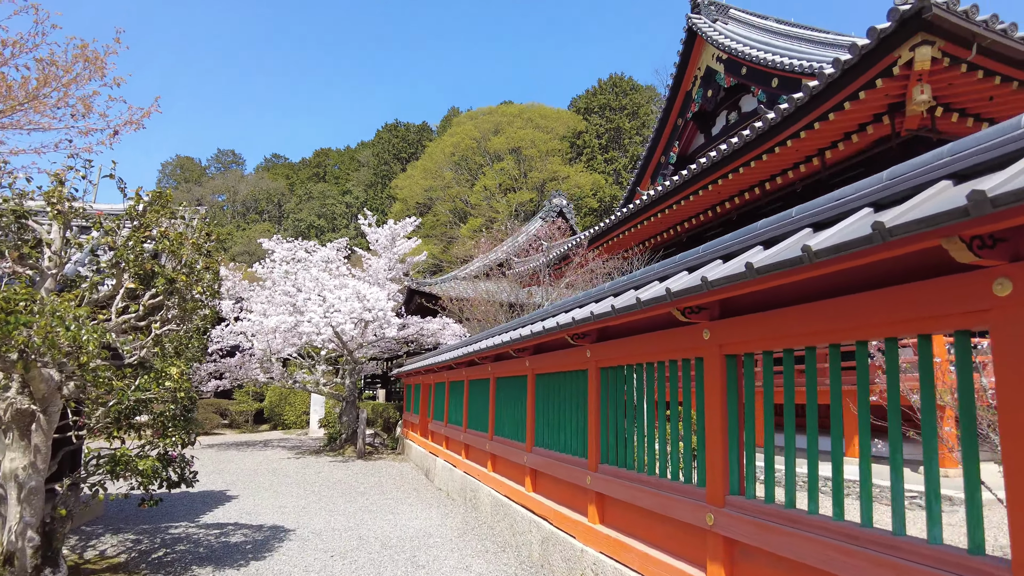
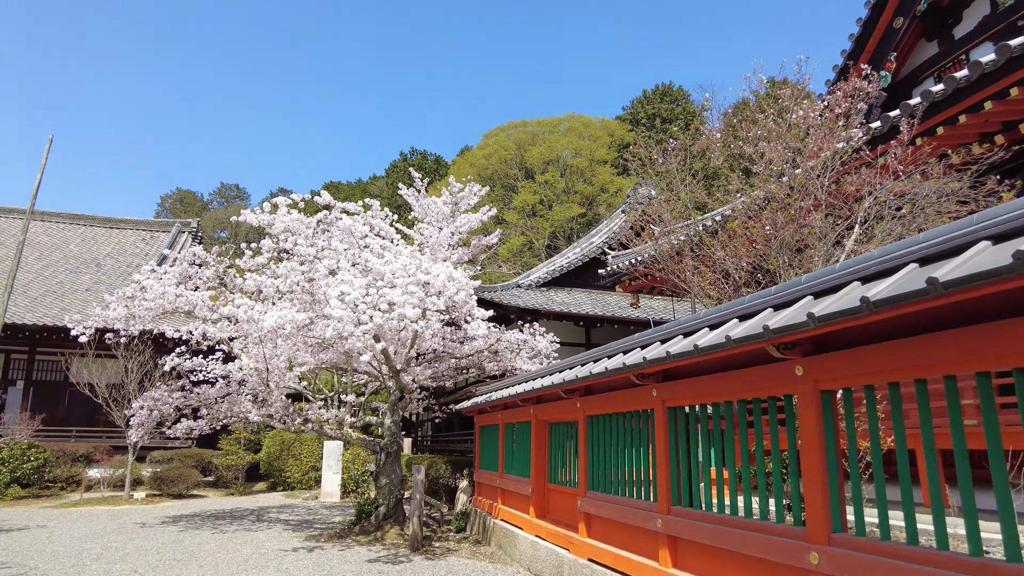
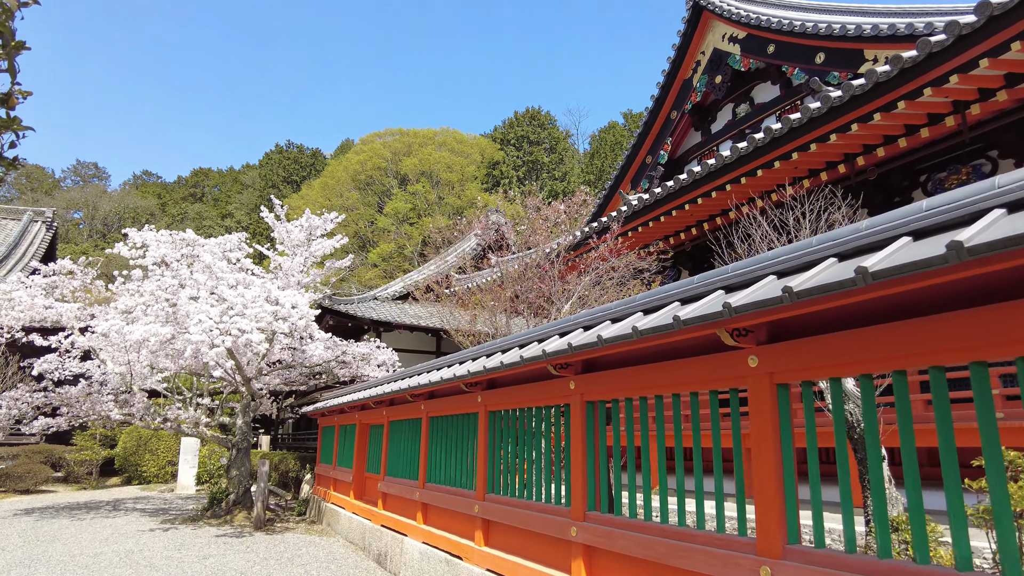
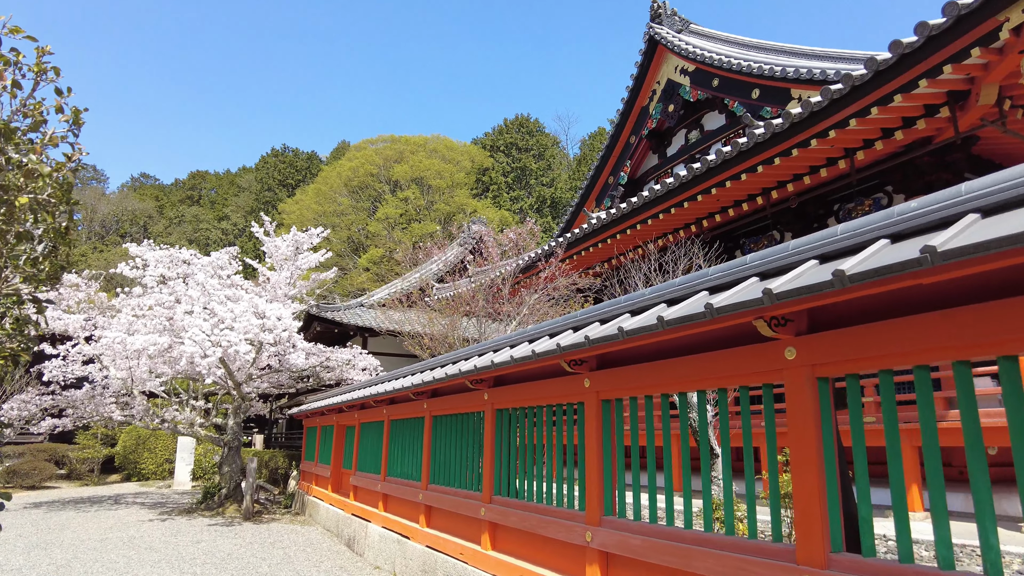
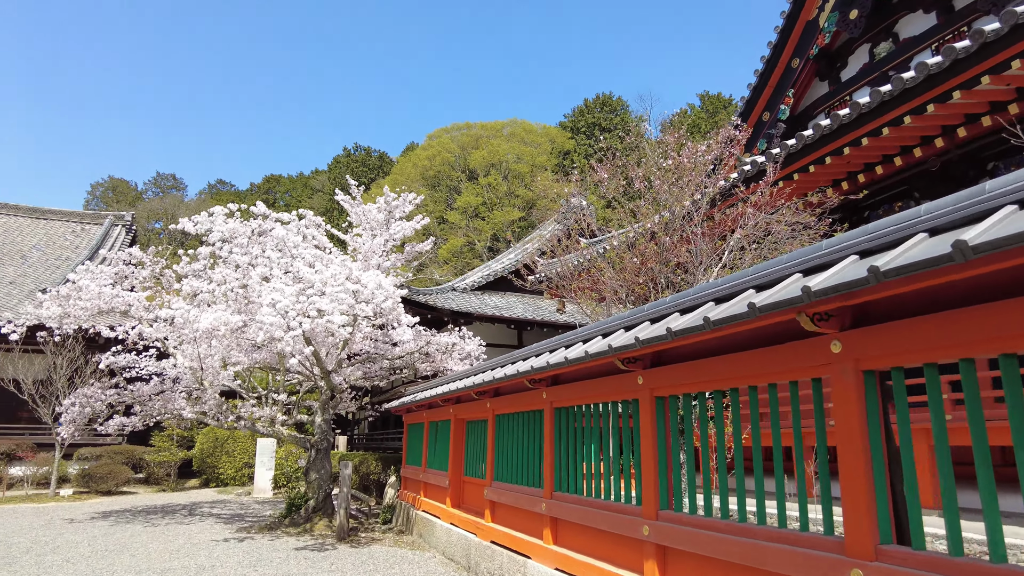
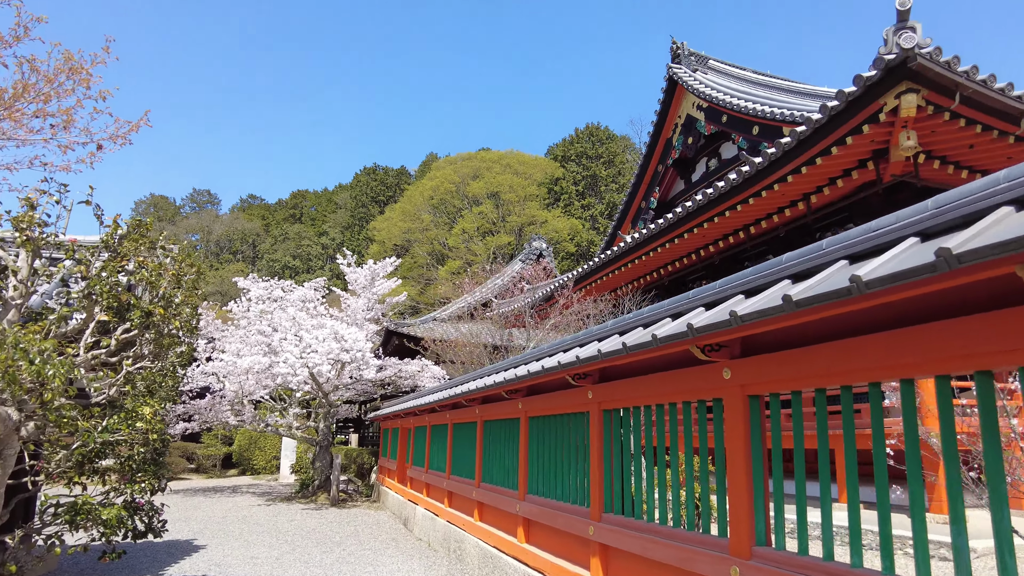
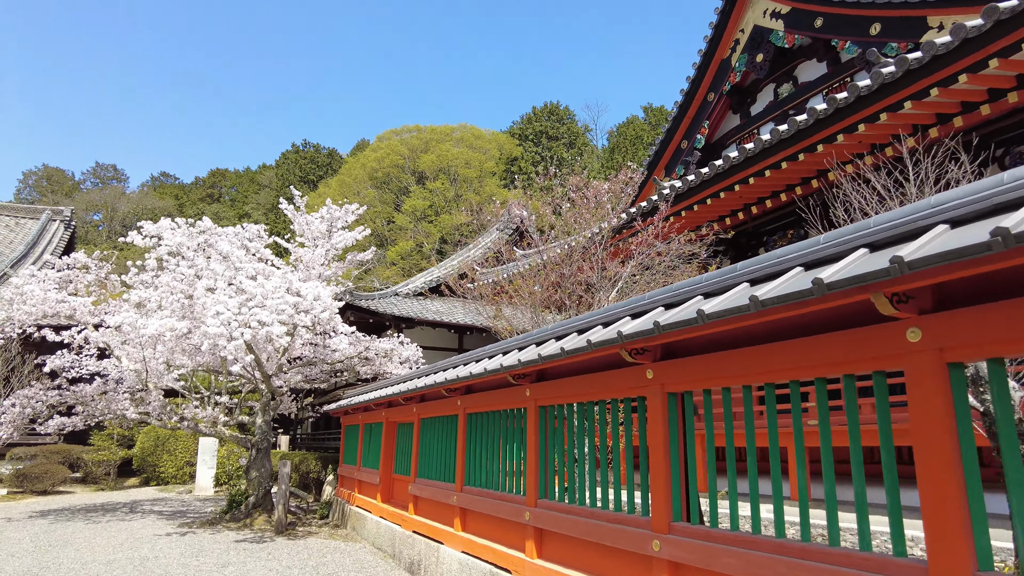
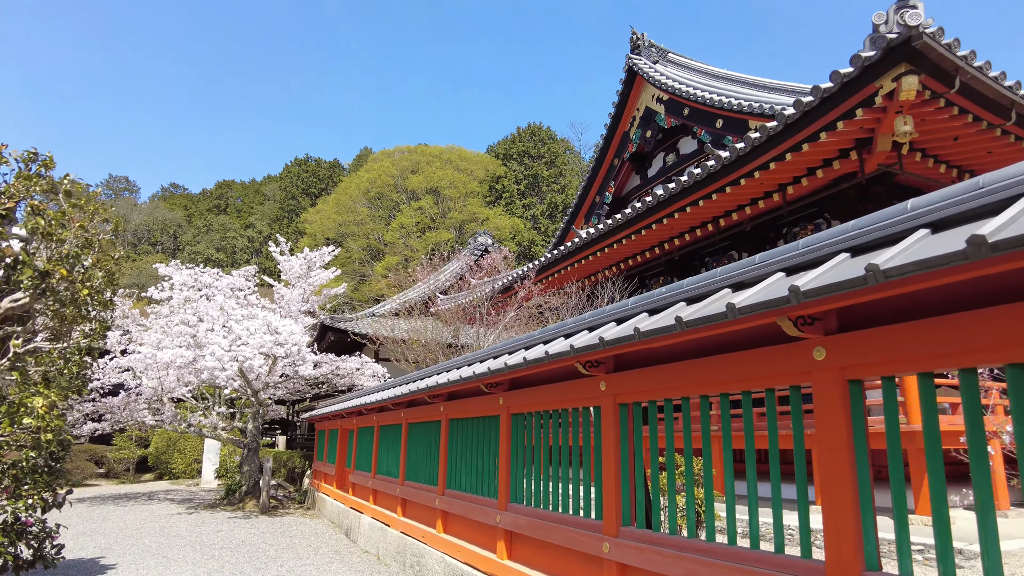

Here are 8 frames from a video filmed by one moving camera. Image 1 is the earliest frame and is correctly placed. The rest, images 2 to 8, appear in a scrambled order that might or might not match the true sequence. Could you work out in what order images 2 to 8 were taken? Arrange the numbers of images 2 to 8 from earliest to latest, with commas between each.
6, 8, 4, 3, 7, 5, 2
